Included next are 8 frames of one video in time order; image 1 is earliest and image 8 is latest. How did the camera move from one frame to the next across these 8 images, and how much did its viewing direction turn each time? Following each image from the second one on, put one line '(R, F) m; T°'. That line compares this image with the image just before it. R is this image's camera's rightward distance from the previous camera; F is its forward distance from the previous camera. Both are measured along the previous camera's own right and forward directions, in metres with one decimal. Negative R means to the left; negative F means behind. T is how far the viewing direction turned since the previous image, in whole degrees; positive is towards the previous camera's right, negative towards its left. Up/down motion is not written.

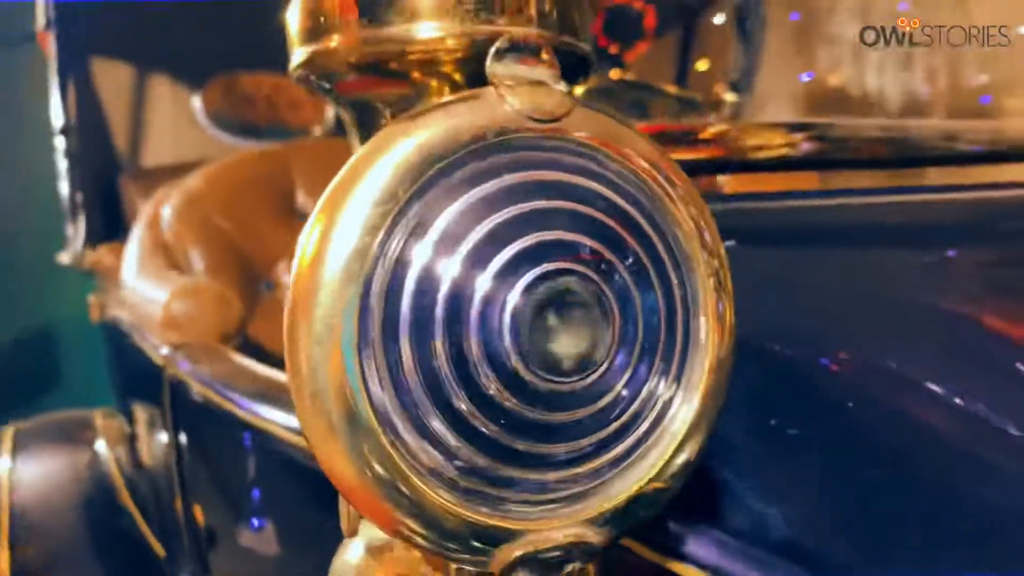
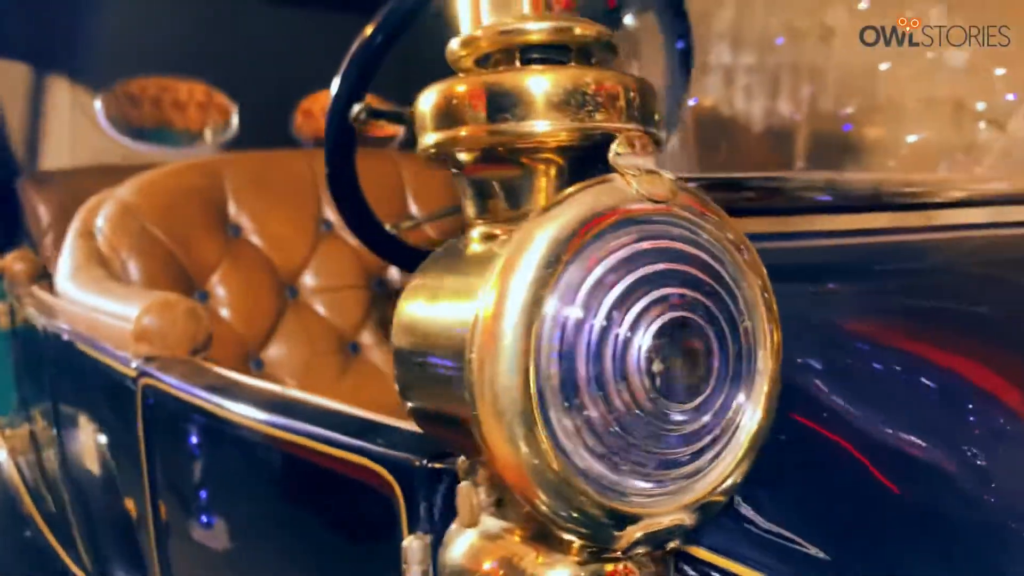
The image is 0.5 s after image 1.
(-0.1, 0.0) m; +8°
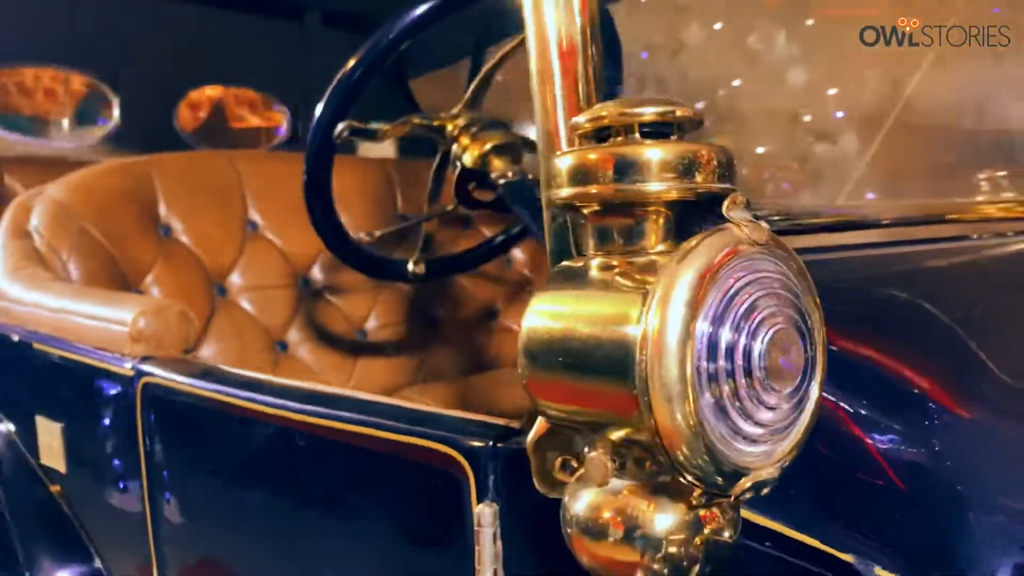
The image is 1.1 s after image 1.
(-0.1, -0.1) m; +10°
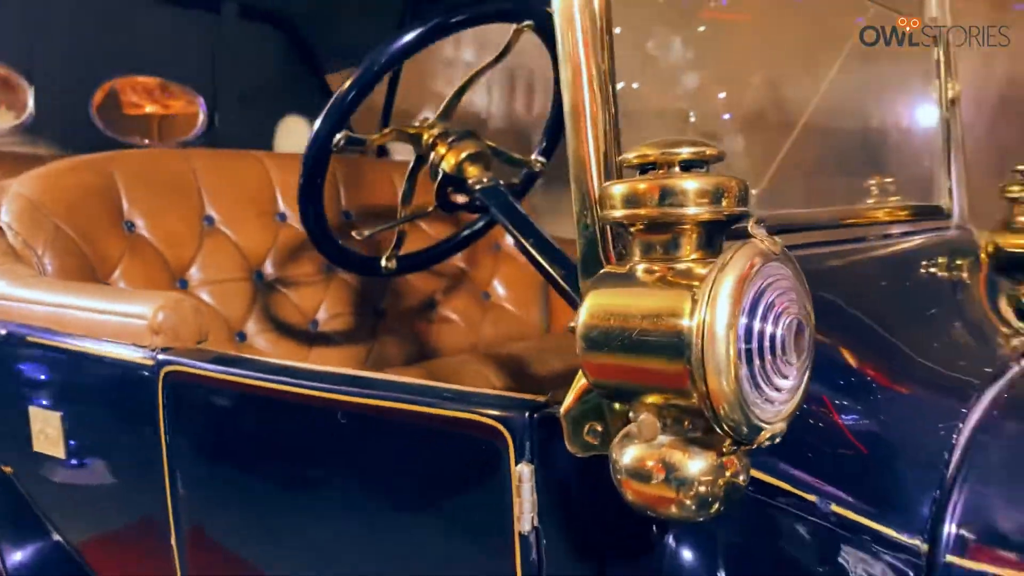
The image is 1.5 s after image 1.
(-0.1, -0.1) m; +8°
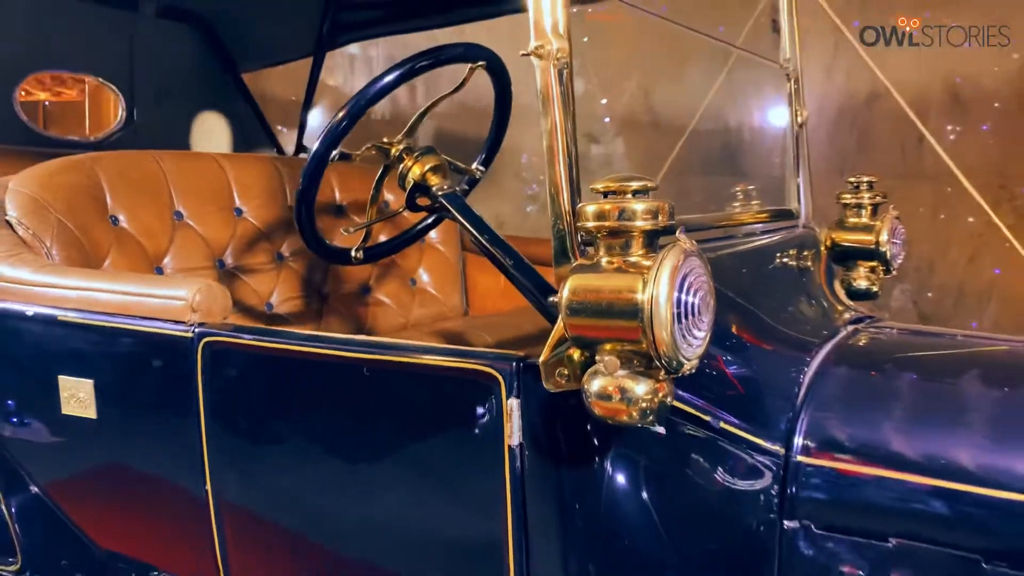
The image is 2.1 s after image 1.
(-0.1, -0.2) m; +8°
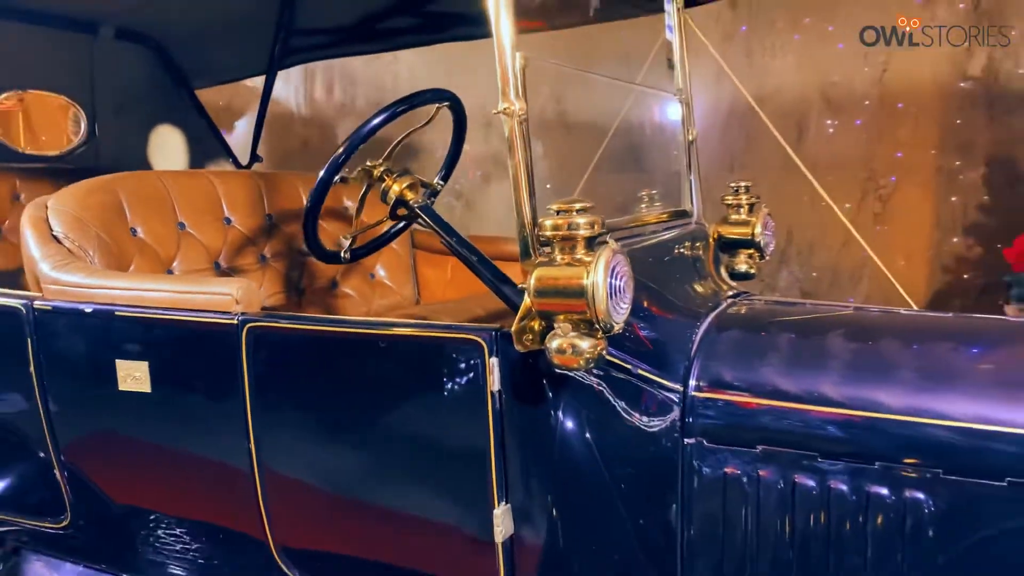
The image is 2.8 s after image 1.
(-0.1, -0.3) m; +6°
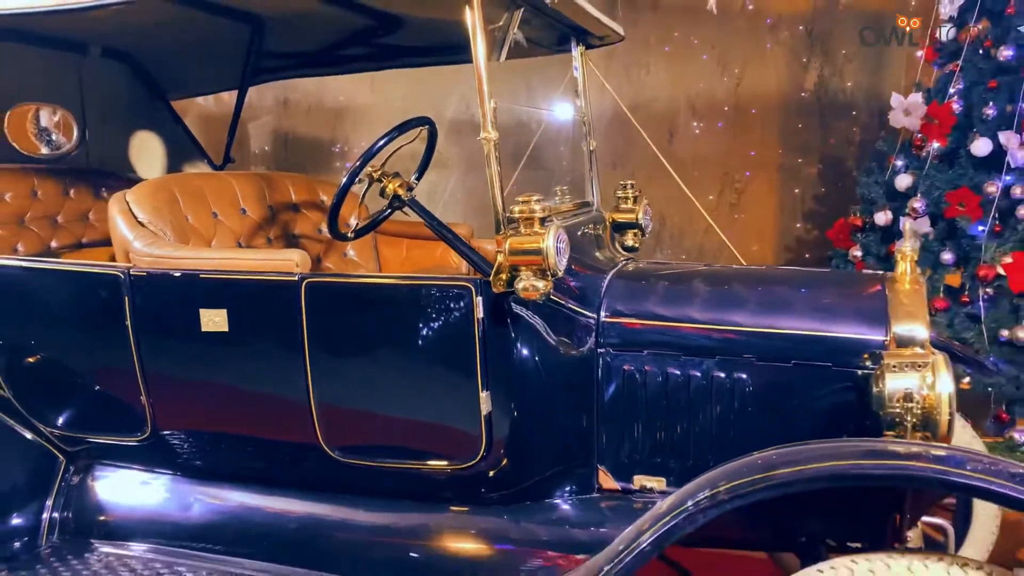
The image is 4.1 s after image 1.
(-0.2, -0.5) m; +8°
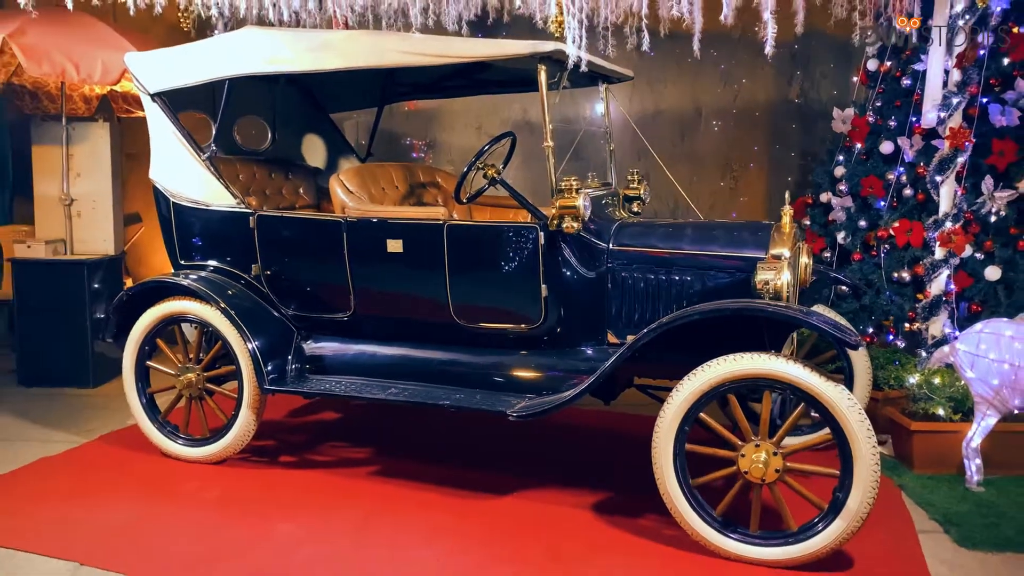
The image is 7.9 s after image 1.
(0.0, -1.2) m; -3°
